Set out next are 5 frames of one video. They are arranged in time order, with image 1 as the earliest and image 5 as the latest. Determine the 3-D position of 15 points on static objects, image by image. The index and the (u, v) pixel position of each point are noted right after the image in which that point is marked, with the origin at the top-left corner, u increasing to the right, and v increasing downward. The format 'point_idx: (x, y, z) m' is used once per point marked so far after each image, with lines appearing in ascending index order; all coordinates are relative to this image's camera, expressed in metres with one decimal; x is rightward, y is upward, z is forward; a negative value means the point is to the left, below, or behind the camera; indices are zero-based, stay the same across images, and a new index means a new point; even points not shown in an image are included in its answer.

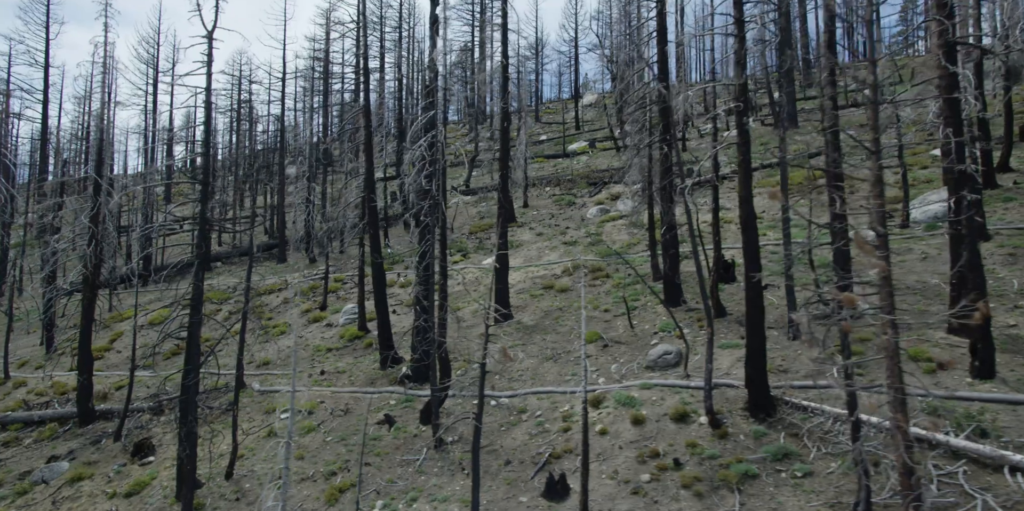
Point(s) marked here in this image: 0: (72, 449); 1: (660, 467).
0: (-11.4, -5.0, +18.7) m
1: (+2.4, -3.4, +11.5) m
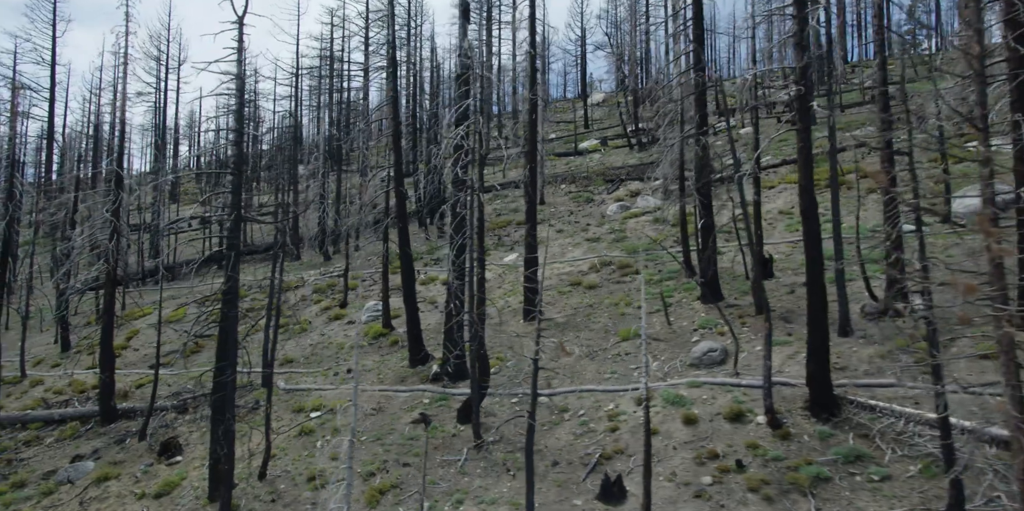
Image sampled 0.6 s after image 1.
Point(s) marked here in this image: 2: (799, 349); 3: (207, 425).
0: (-10.5, -4.9, +18.3) m
1: (+3.2, -3.2, +10.9) m
2: (+5.8, -1.9, +14.7) m
3: (-7.8, -4.3, +18.5) m
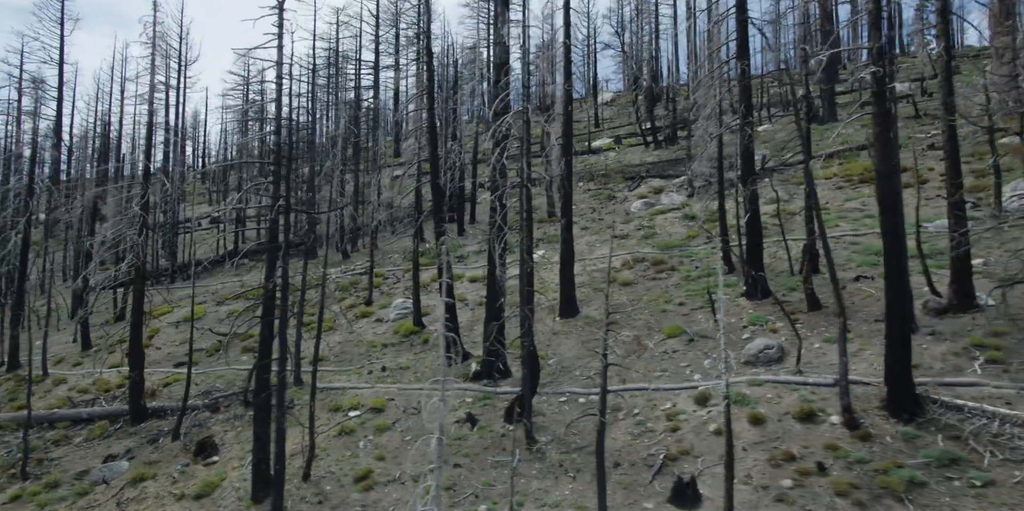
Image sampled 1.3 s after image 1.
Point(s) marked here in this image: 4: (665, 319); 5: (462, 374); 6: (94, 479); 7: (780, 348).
0: (-9.5, -4.8, +17.9) m
1: (+4.2, -3.1, +10.4) m
2: (+6.8, -1.8, +14.1) m
3: (-6.8, -4.2, +18.1) m
4: (+4.2, -1.7, +19.8) m
5: (-1.3, -3.0, +18.6) m
6: (-9.5, -5.1, +16.5) m
7: (+5.6, -1.9, +15.0) m
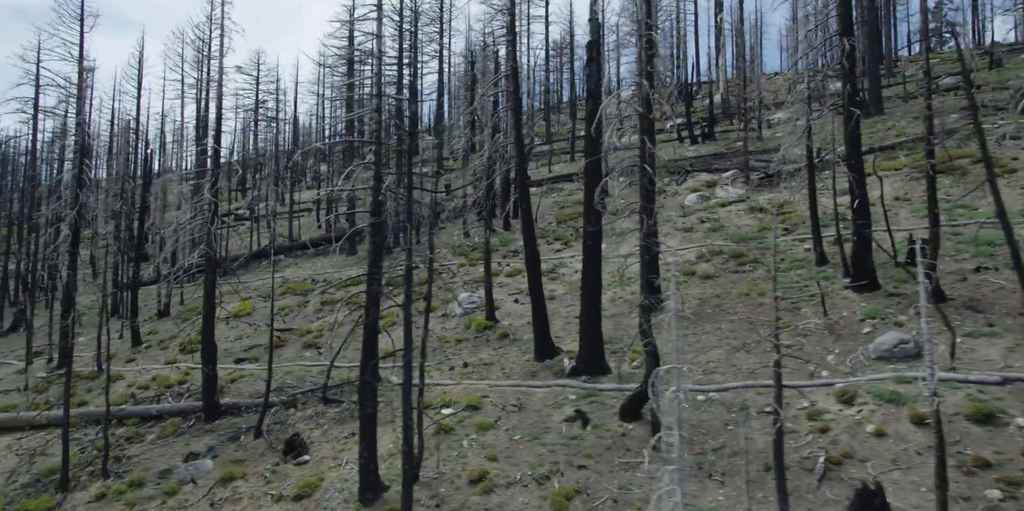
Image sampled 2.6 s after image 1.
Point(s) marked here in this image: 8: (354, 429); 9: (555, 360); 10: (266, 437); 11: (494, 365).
0: (-7.2, -4.5, +17.2) m
1: (+6.3, -2.9, +9.4) m
2: (+9.1, -1.5, +13.0) m
3: (-4.5, -4.0, +17.3) m
4: (+6.6, -1.5, +18.7) m
5: (+1.1, -2.8, +17.7) m
6: (-7.3, -4.8, +15.8) m
7: (+7.8, -1.7, +13.9) m
8: (-3.6, -4.0, +16.7) m
9: (+1.1, -2.6, +18.4) m
10: (-5.8, -4.3, +17.0) m
11: (-0.5, -2.9, +19.1) m
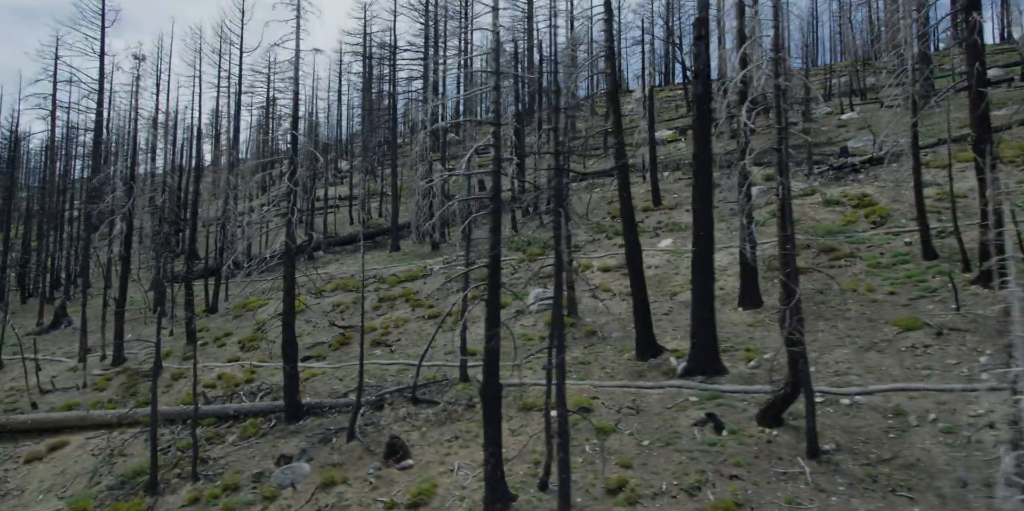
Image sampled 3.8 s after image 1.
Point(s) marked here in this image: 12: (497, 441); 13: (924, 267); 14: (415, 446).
0: (-4.7, -4.4, +16.4) m
1: (+8.5, -2.7, +8.2) m
2: (+11.4, -1.4, +11.7) m
3: (-2.0, -3.8, +16.4) m
4: (+9.0, -1.3, +17.6) m
5: (+3.5, -2.6, +16.6) m
6: (-4.9, -4.7, +15.0) m
7: (+10.1, -1.5, +12.7) m
8: (-1.2, -3.8, +15.8) m
9: (+3.5, -2.5, +17.3) m
10: (-3.4, -4.1, +16.2) m
11: (+2.0, -2.7, +18.1) m
12: (-0.2, -3.1, +12.2) m
13: (+11.3, -0.3, +19.9) m
14: (-2.1, -4.1, +15.4) m
